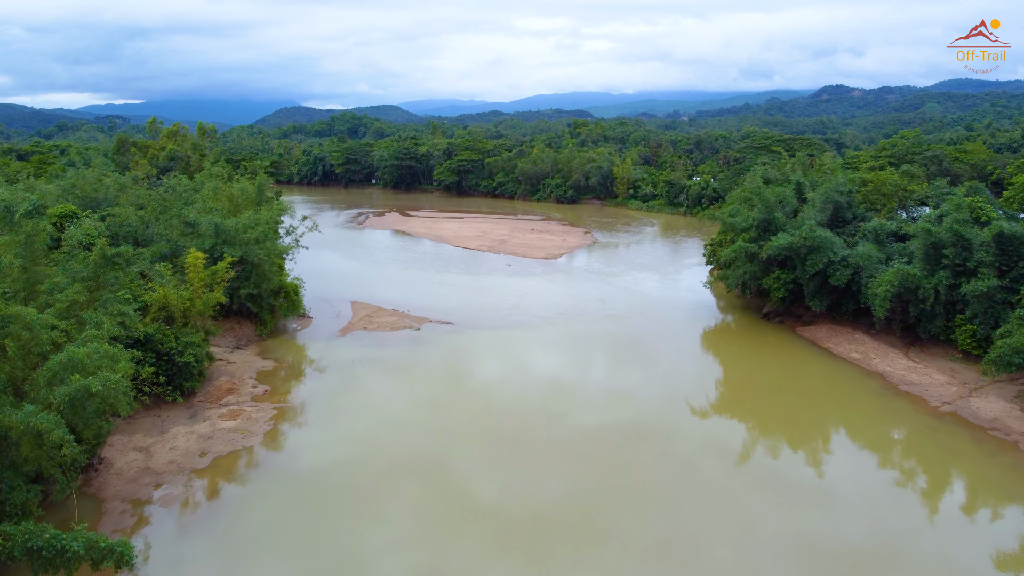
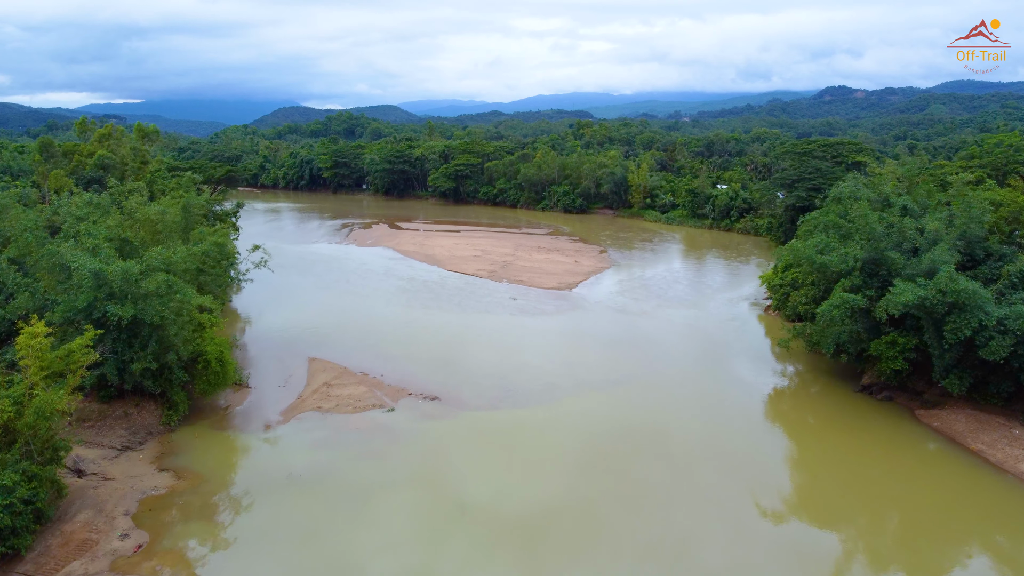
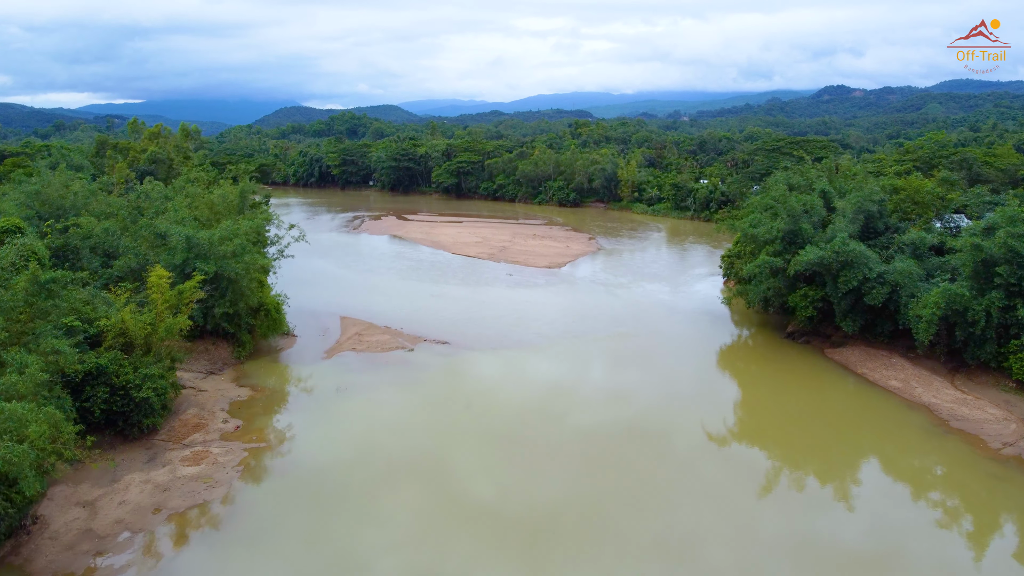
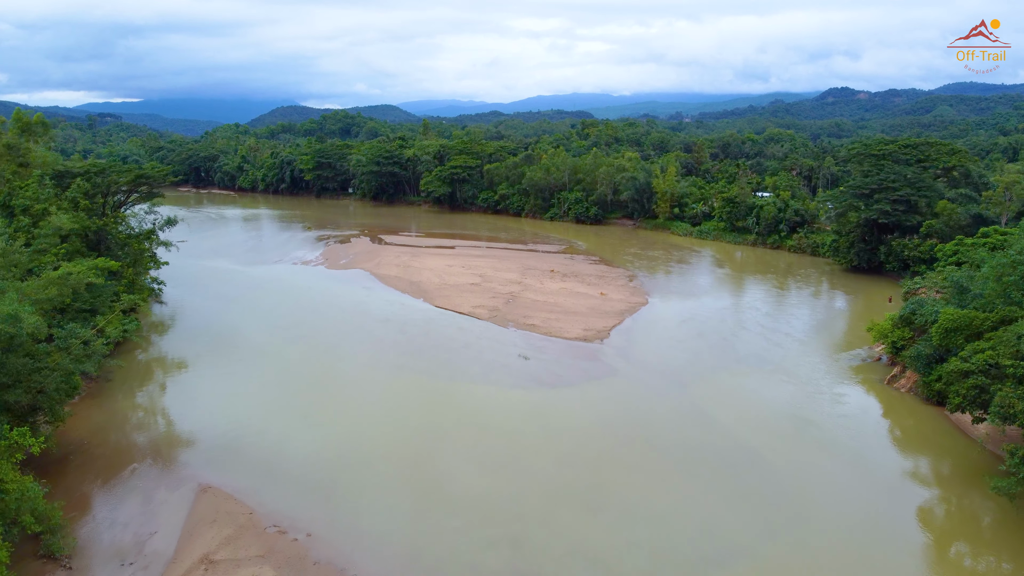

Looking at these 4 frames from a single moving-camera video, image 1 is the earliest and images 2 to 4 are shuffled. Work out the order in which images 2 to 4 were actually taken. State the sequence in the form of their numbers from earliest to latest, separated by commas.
3, 2, 4
